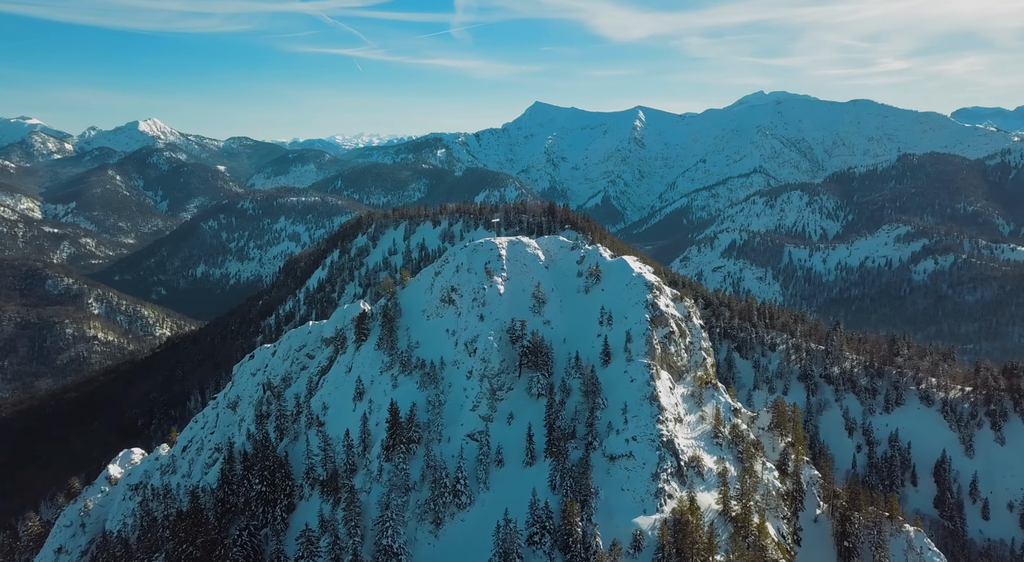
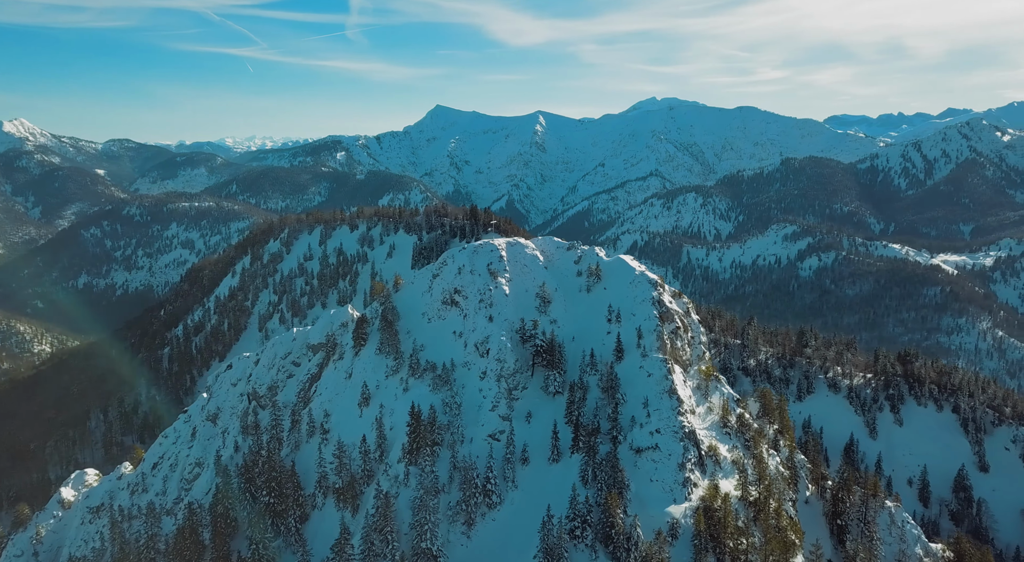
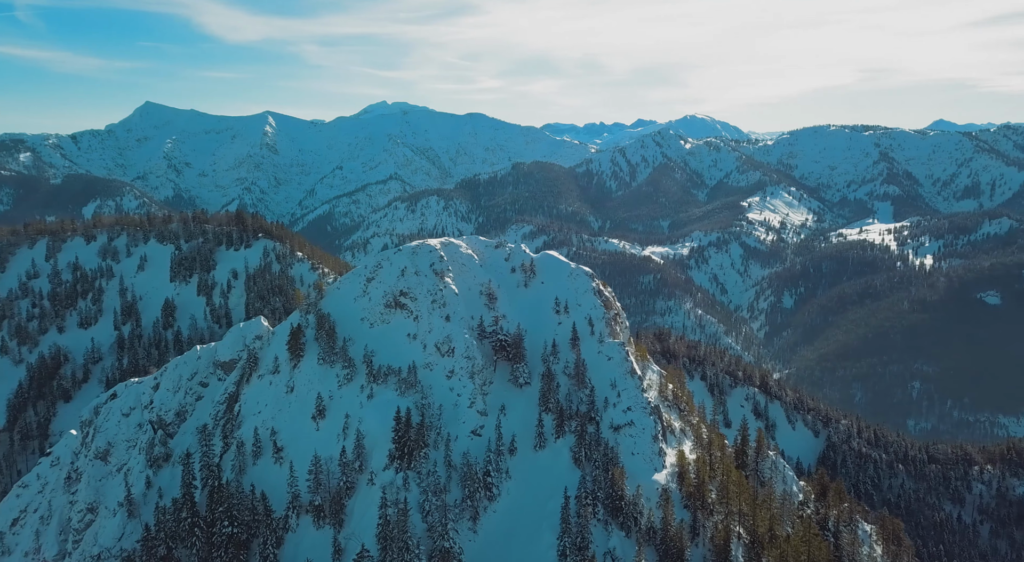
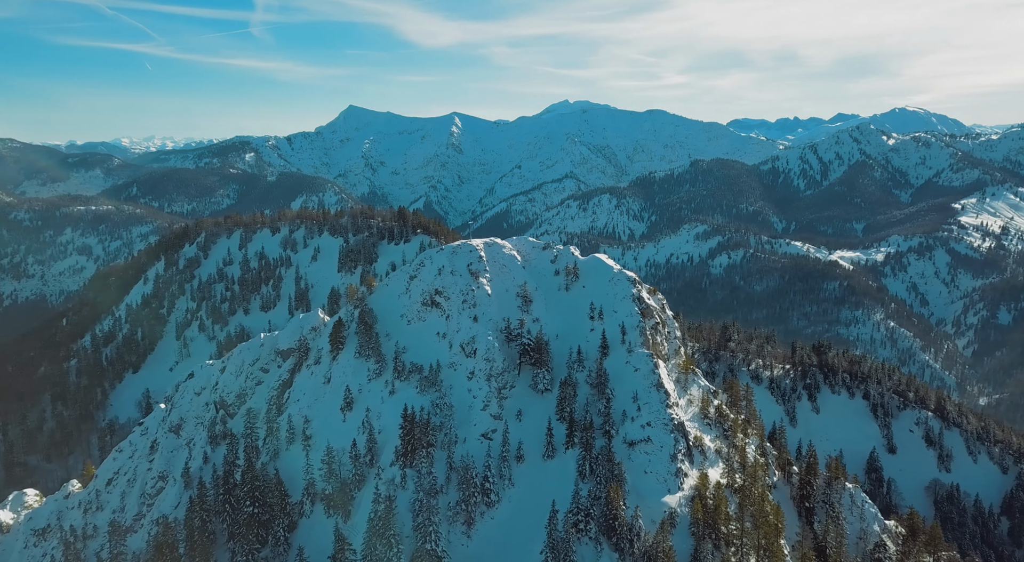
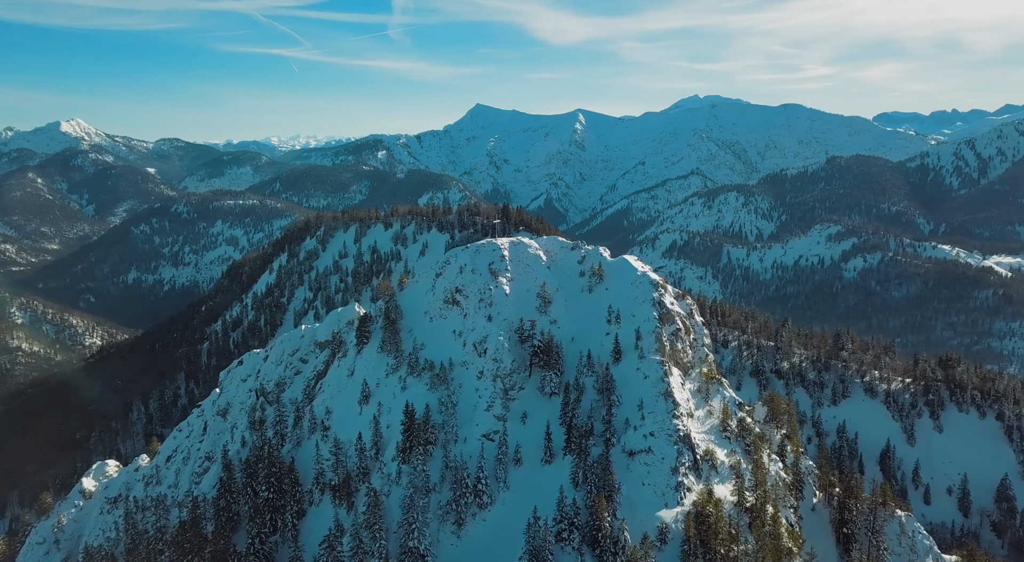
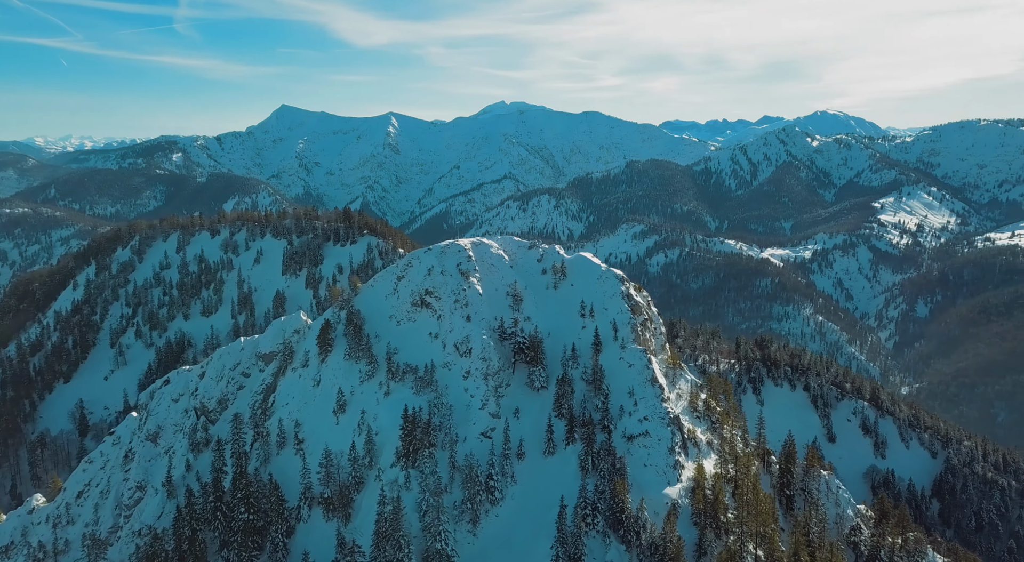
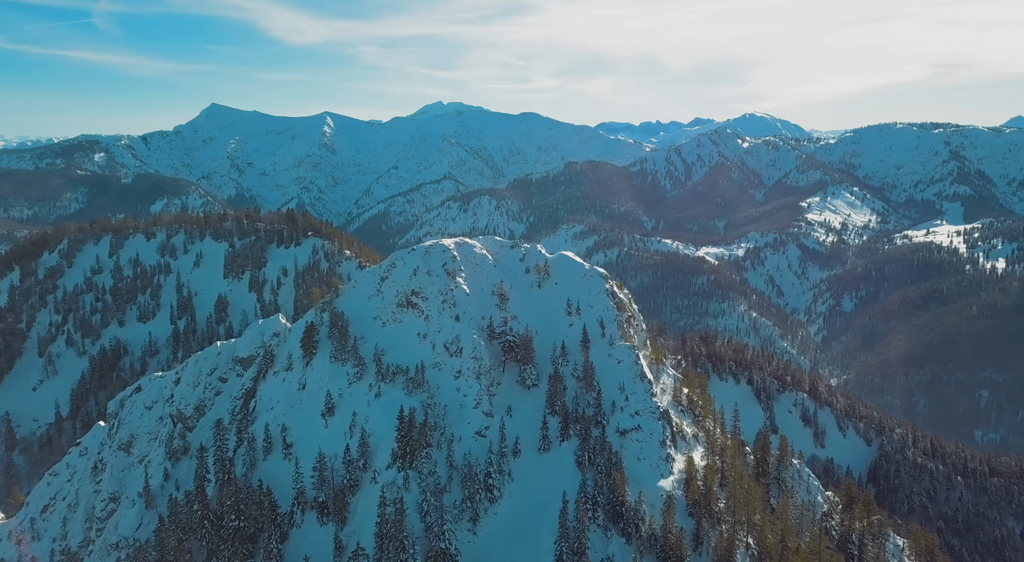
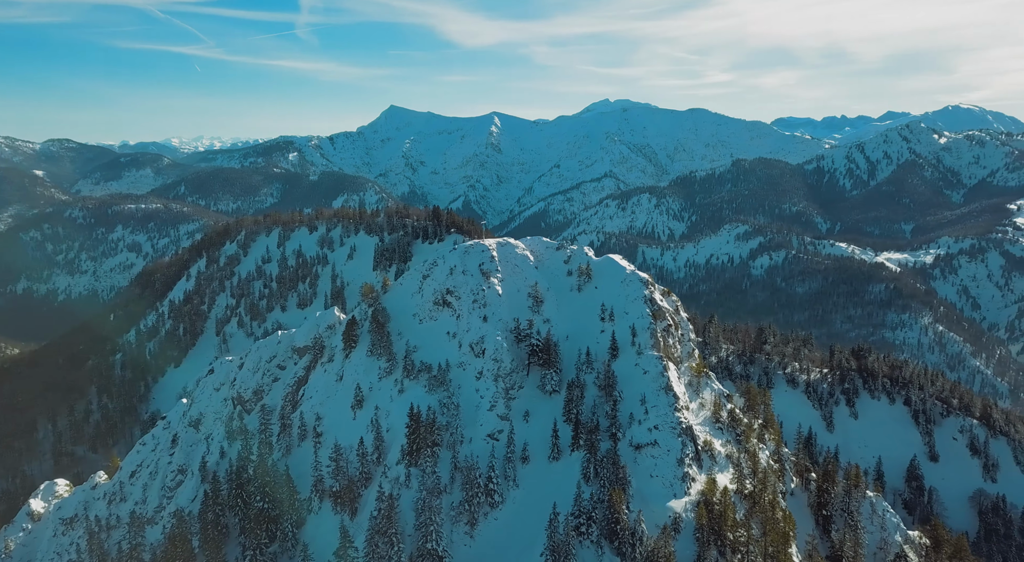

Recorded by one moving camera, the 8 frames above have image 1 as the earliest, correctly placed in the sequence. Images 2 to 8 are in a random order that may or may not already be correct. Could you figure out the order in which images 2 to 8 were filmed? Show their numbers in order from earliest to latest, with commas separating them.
5, 2, 8, 4, 6, 7, 3
